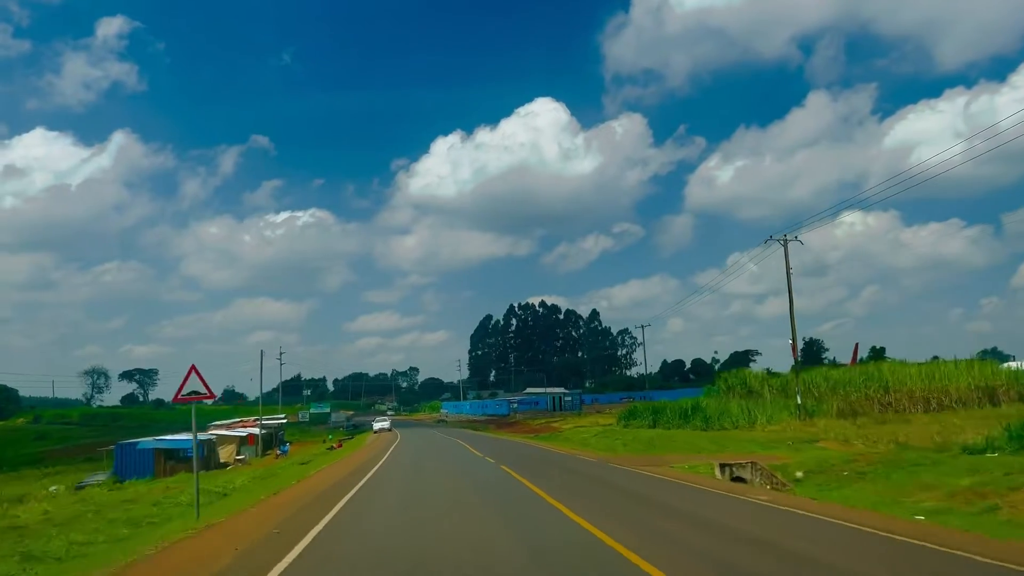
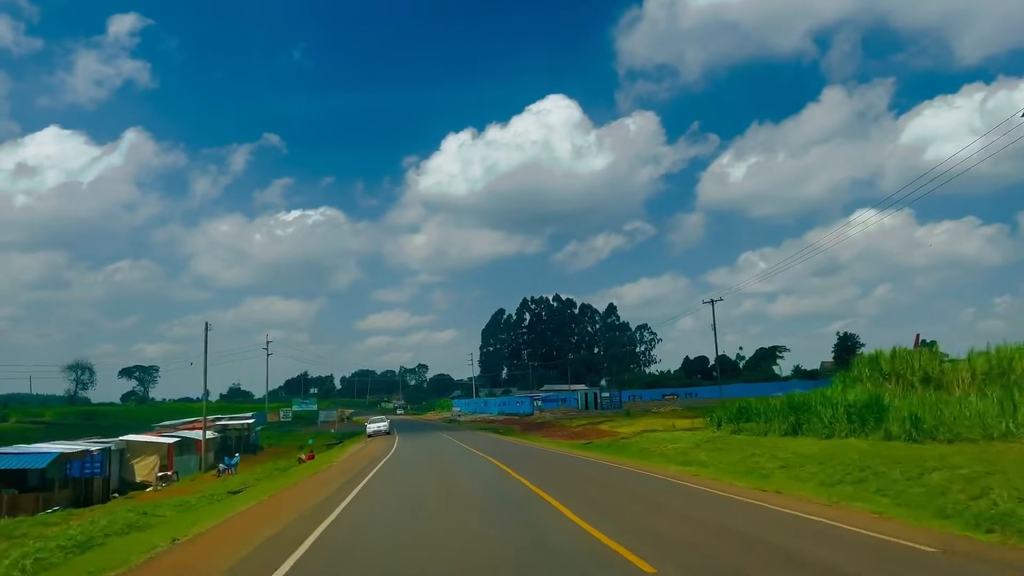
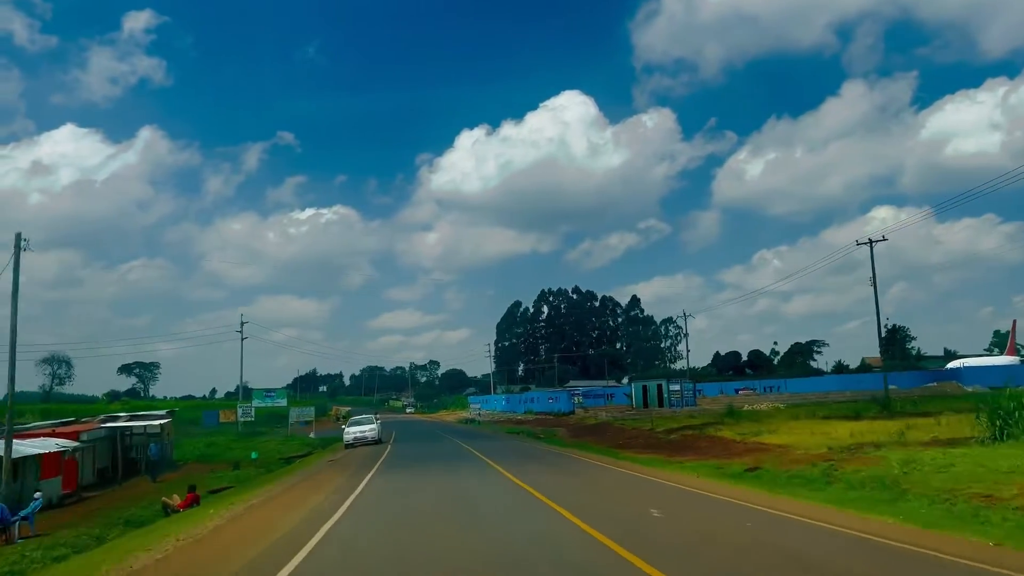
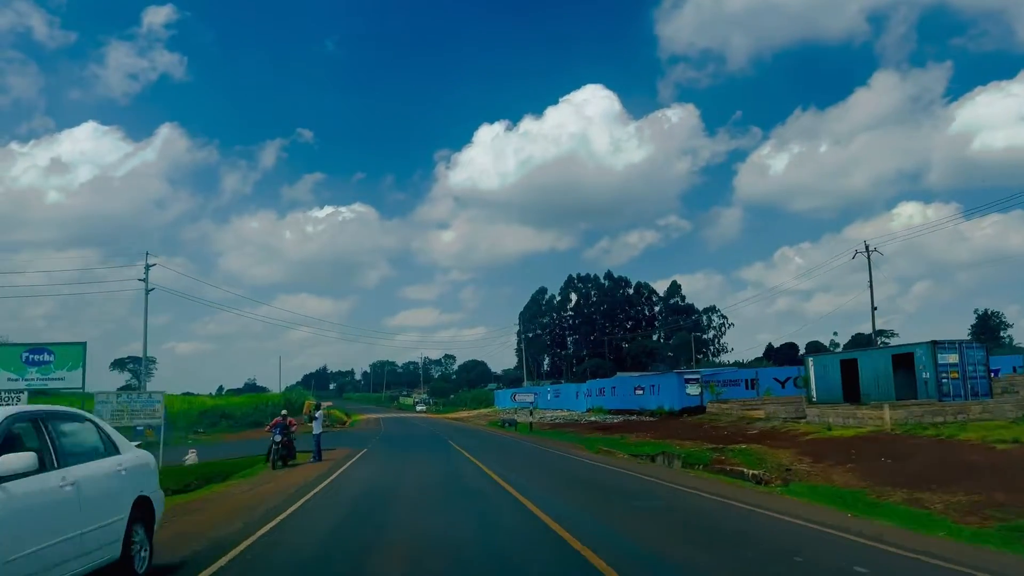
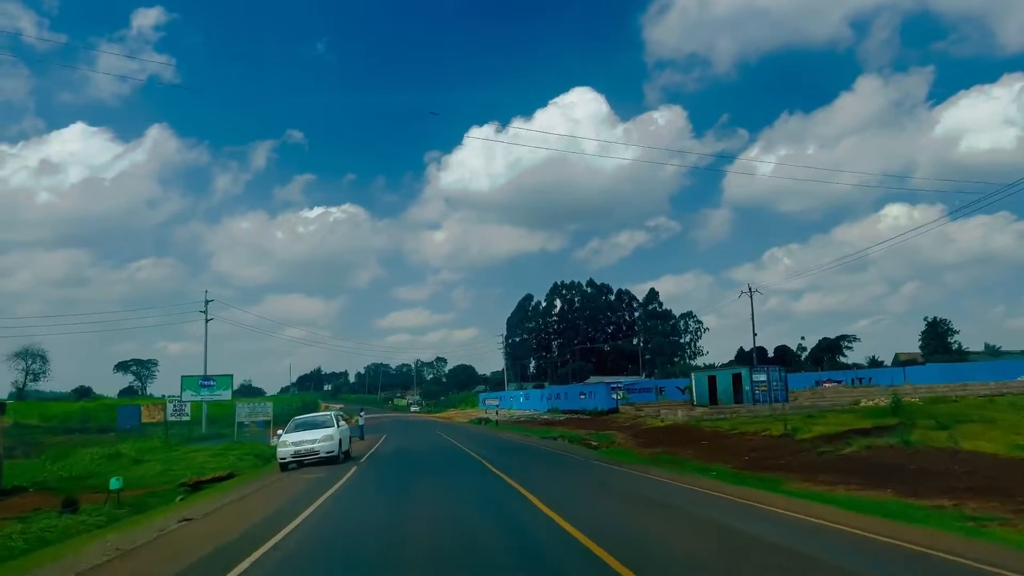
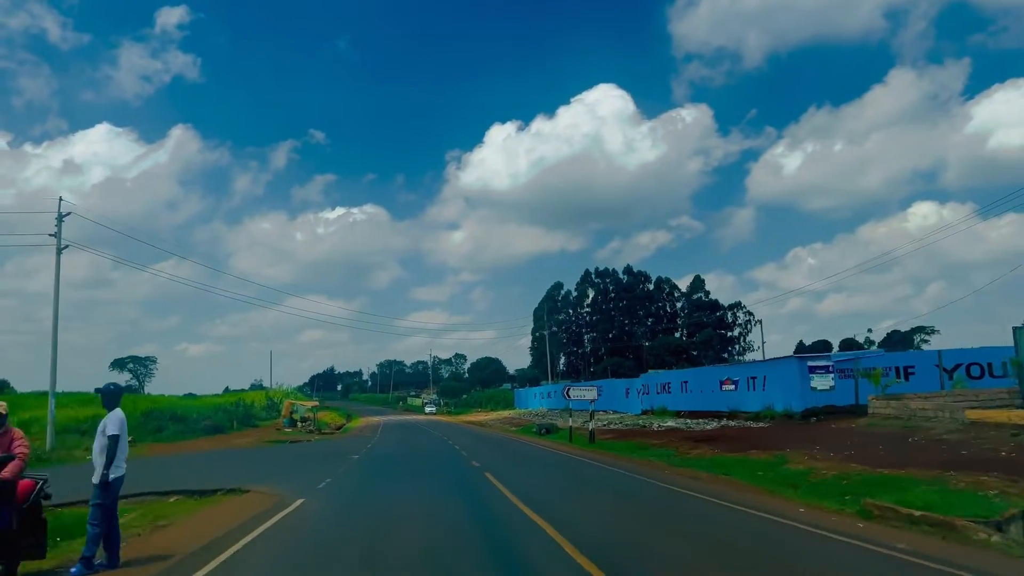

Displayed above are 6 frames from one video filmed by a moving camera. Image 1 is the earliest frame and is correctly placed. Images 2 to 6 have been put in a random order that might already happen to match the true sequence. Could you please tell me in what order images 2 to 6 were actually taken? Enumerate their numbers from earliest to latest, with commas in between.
2, 3, 5, 4, 6
